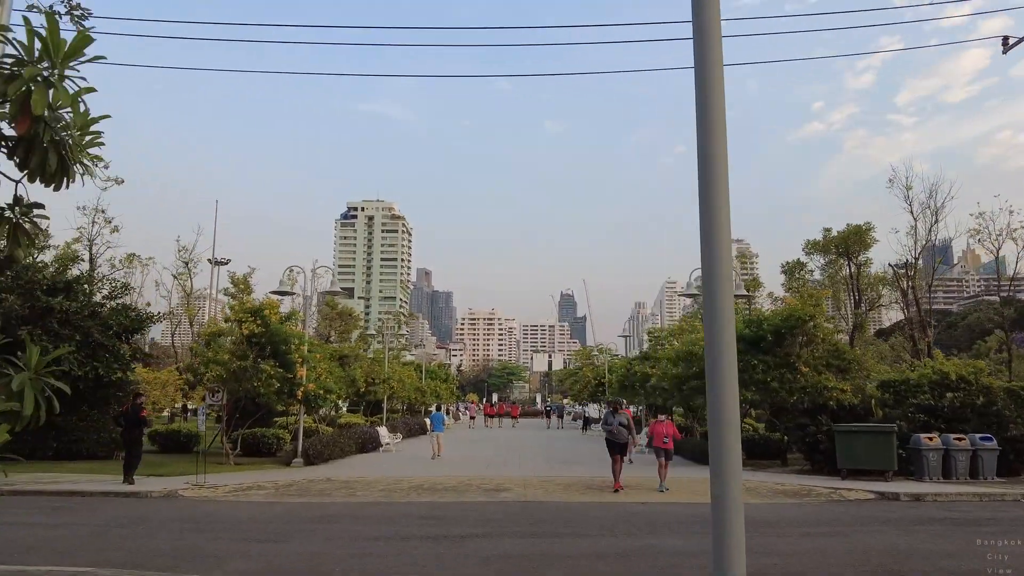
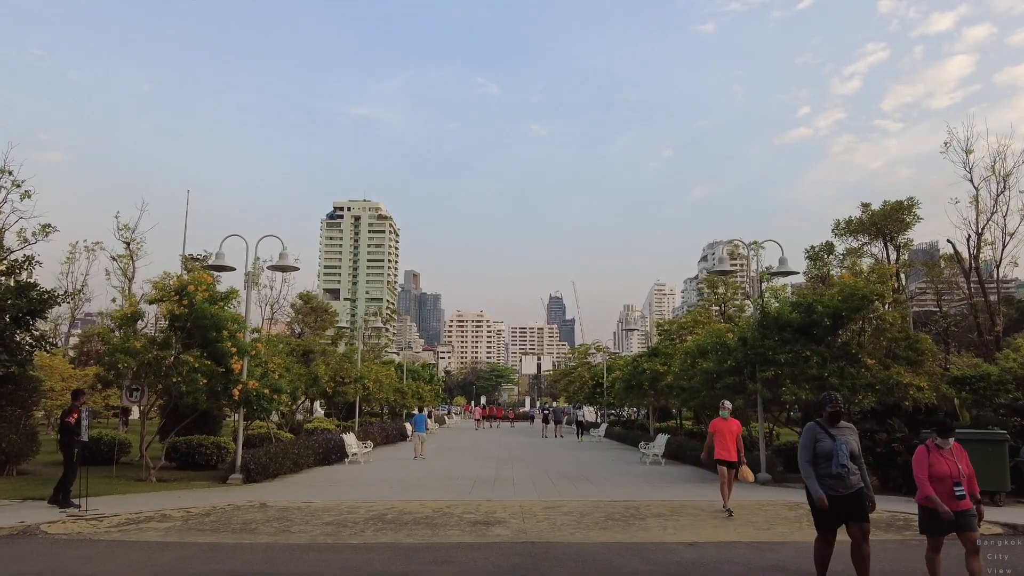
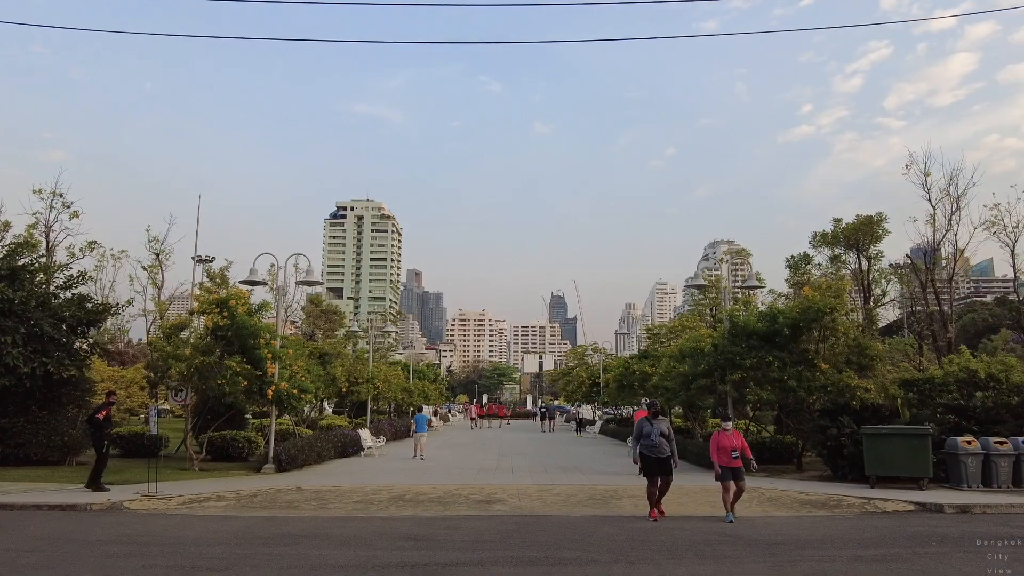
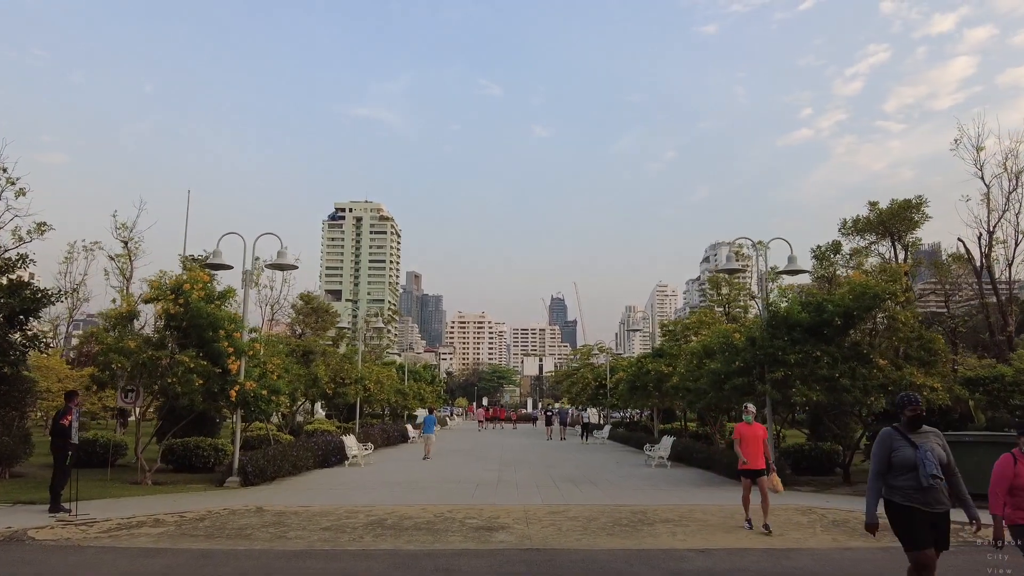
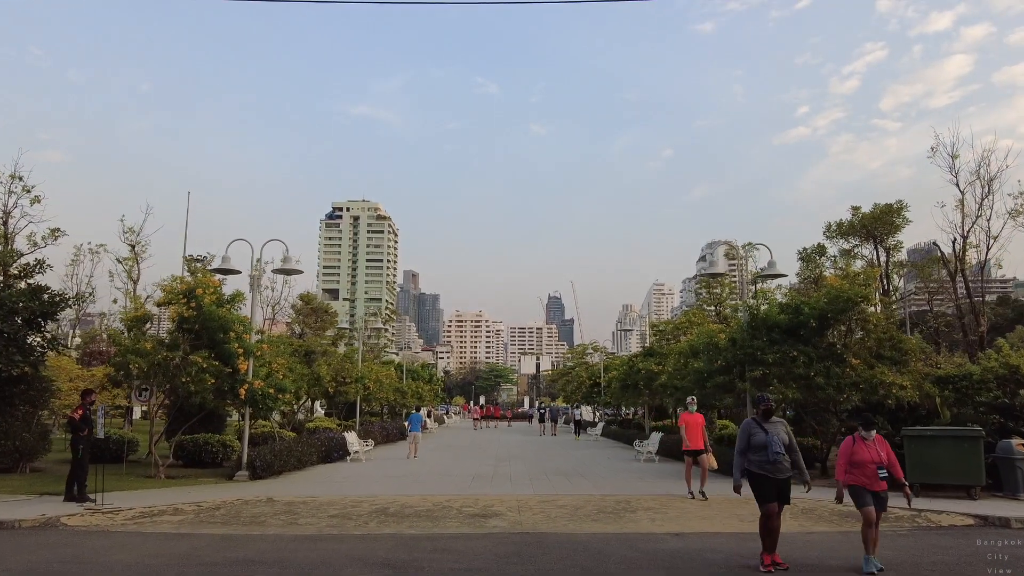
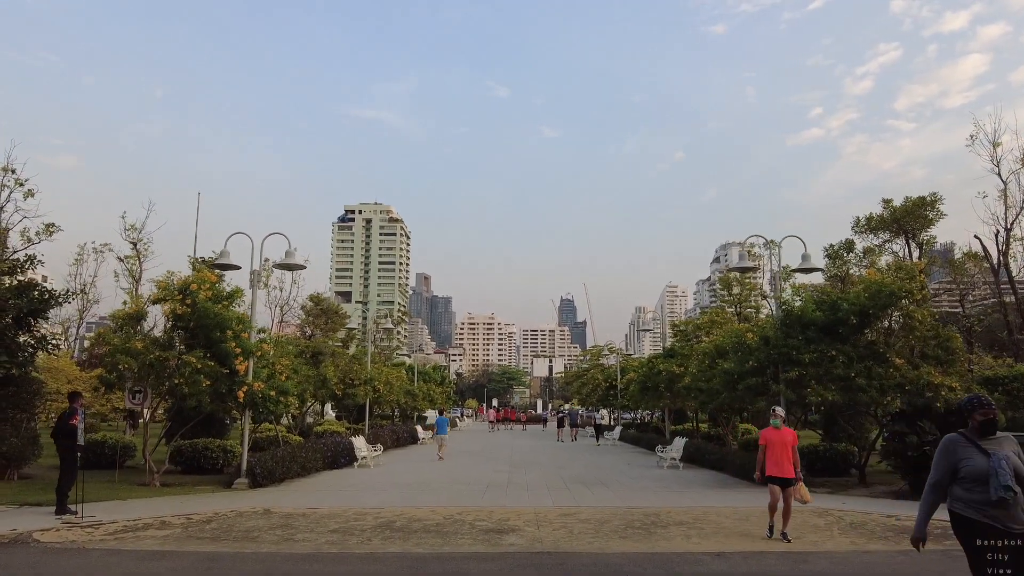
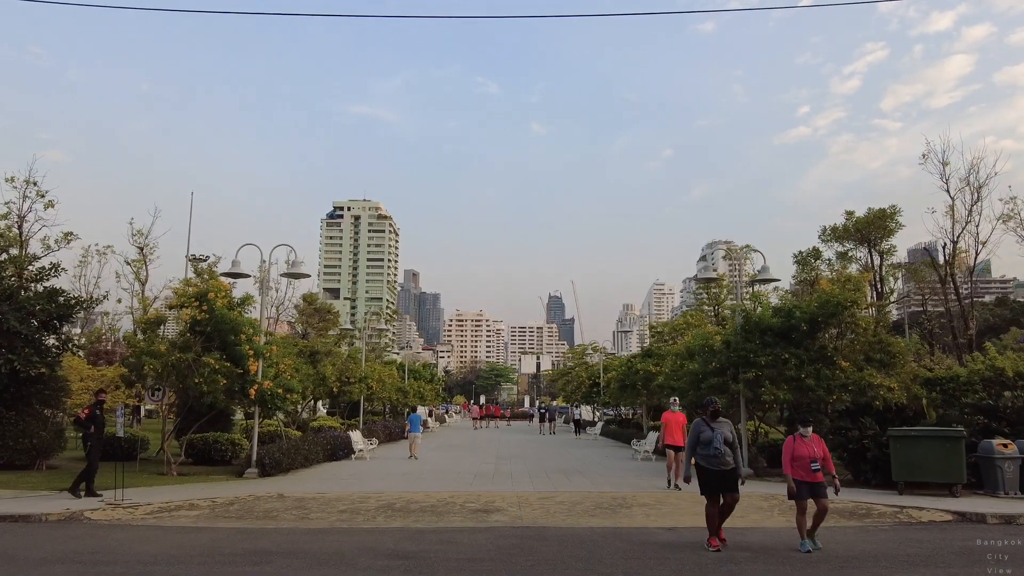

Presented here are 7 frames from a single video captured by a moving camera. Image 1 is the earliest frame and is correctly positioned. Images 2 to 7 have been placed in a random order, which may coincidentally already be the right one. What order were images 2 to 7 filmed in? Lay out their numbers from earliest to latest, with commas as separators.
3, 7, 5, 2, 4, 6
